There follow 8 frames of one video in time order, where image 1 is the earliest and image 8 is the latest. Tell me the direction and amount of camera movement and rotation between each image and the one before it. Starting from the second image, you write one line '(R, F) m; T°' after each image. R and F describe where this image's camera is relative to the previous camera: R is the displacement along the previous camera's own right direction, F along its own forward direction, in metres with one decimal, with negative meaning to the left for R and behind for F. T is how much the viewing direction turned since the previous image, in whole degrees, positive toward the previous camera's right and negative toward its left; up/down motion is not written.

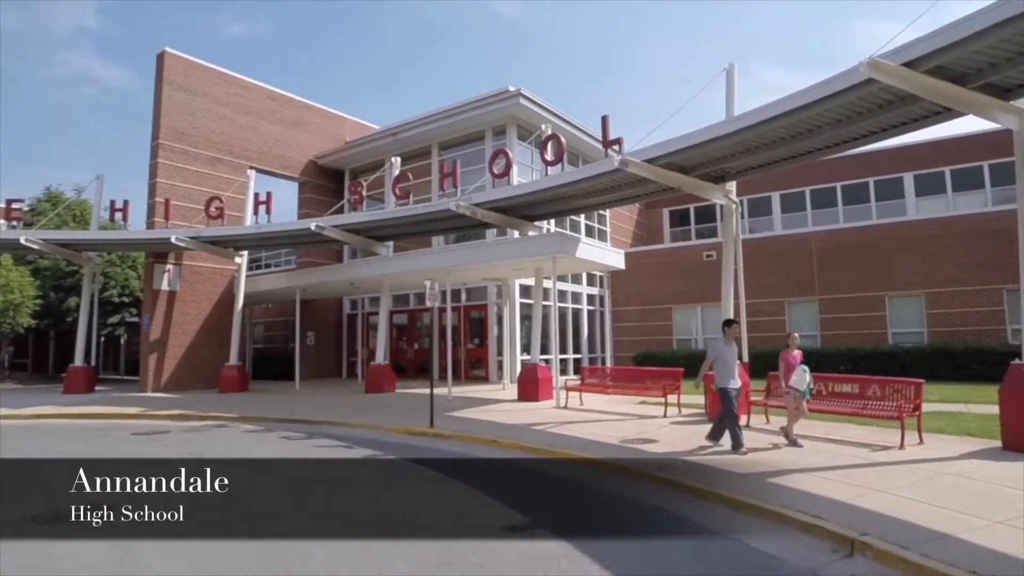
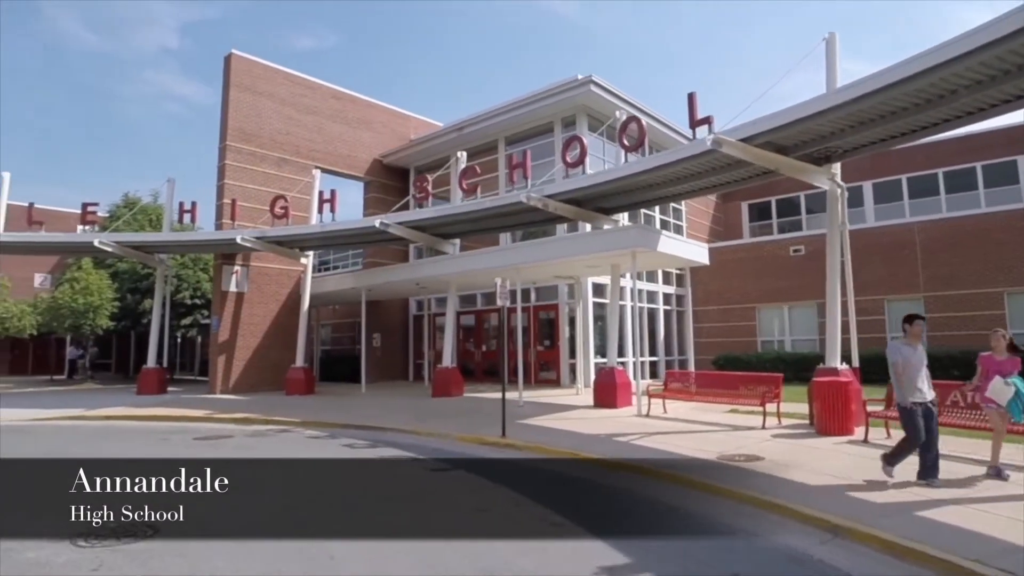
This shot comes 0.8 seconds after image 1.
(-0.2, +1.1) m; -5°
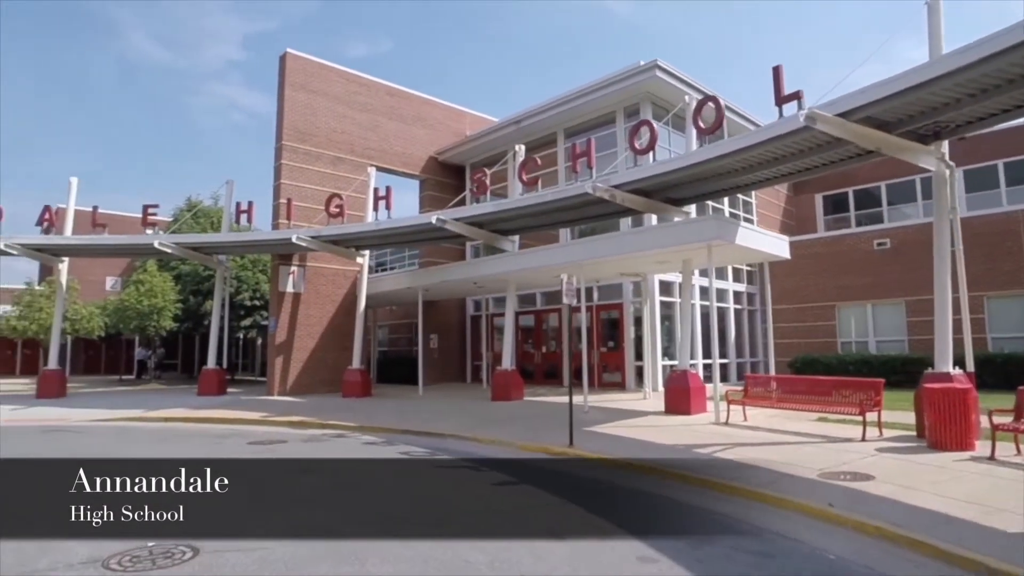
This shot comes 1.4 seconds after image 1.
(-0.2, +0.9) m; -5°
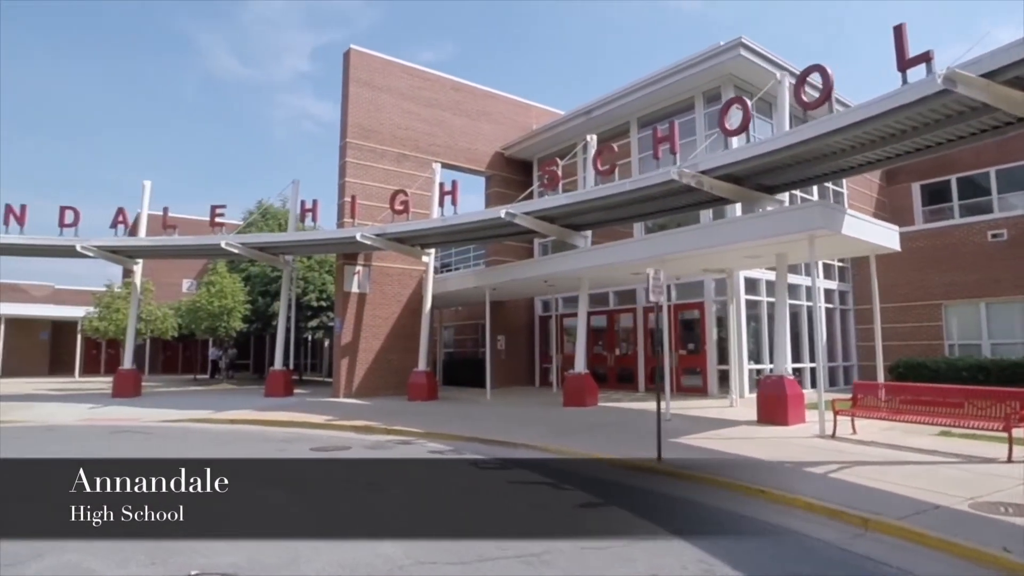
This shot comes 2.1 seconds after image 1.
(-0.3, +1.0) m; -5°
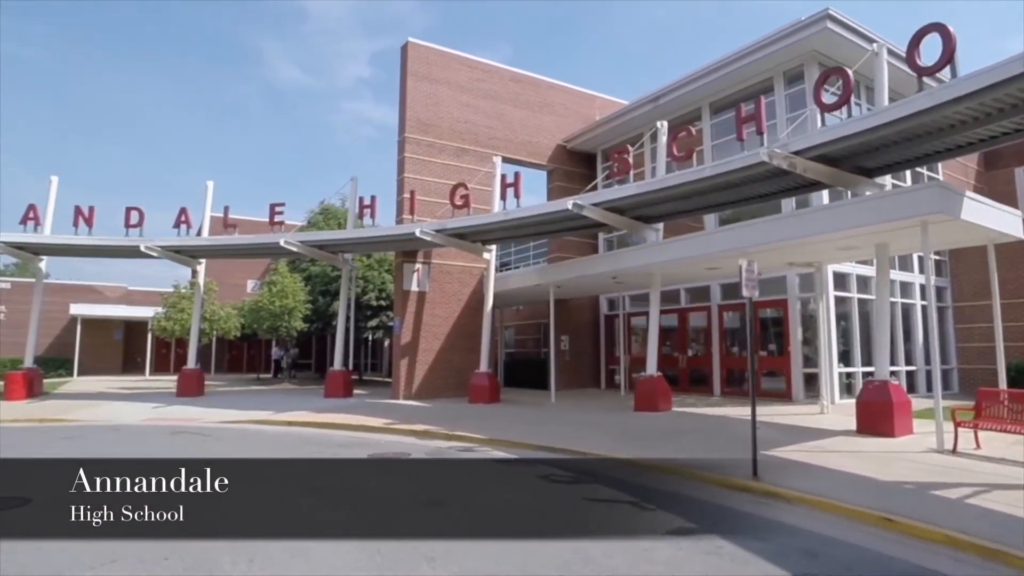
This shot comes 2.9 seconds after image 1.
(-0.2, +0.9) m; -5°
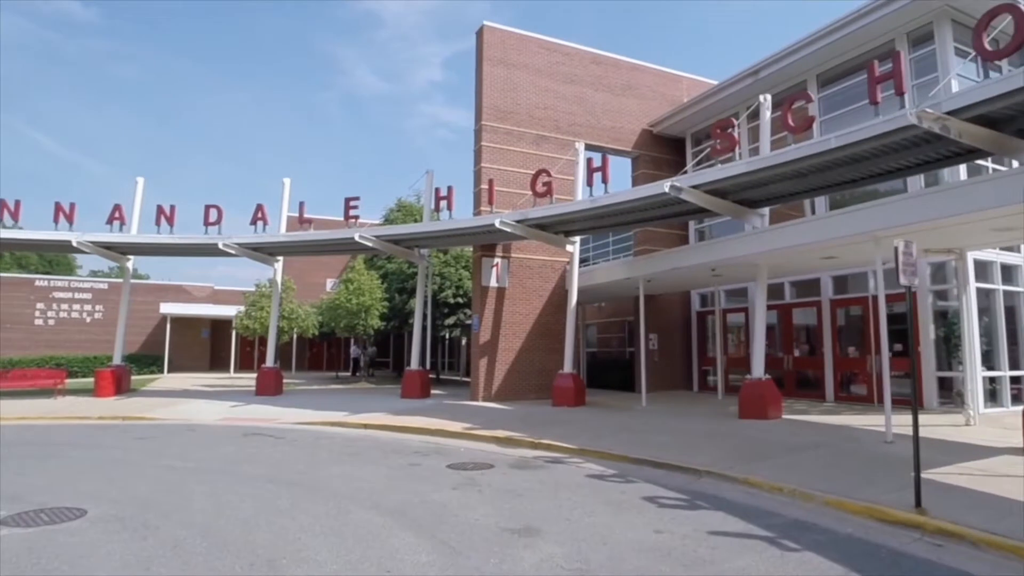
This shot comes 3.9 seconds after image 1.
(-0.3, +1.3) m; -6°
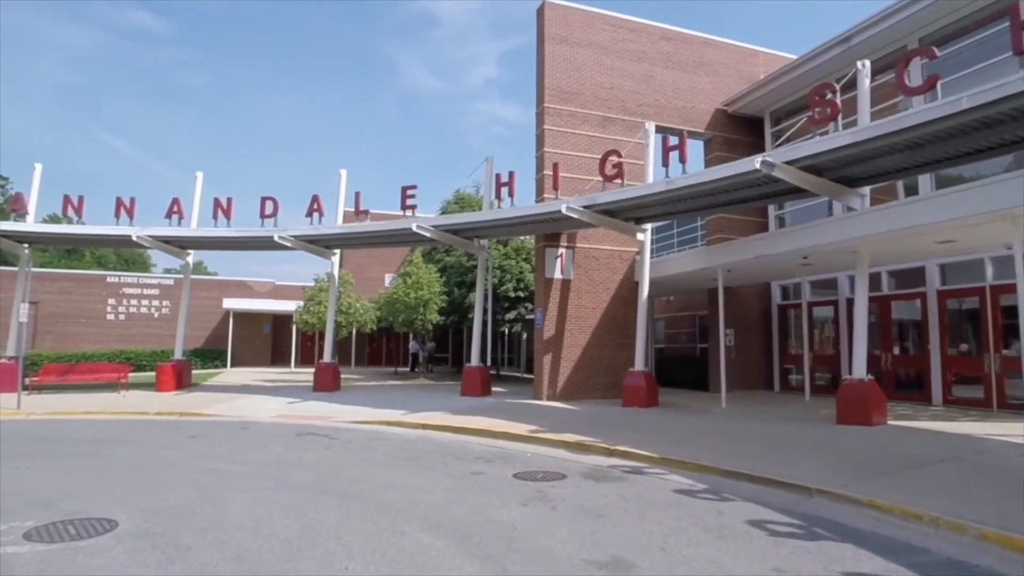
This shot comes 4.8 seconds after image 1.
(-0.2, +1.1) m; -5°
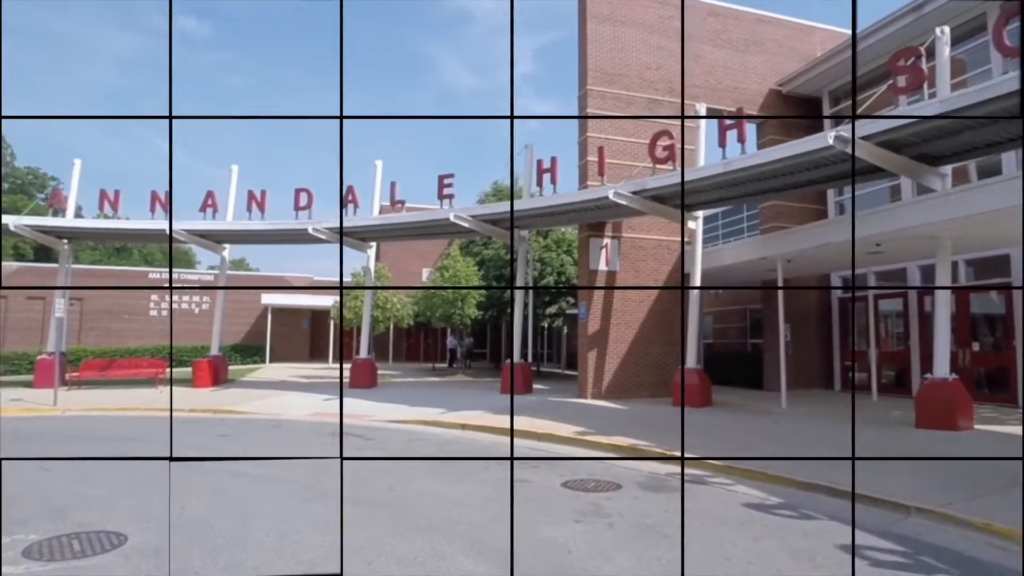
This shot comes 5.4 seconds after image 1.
(-0.1, +0.9) m; -3°
